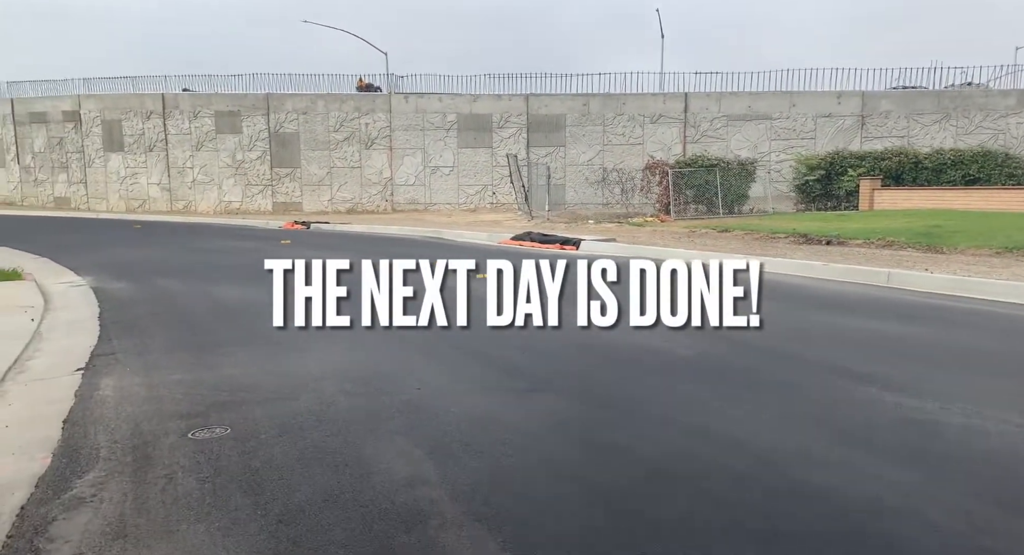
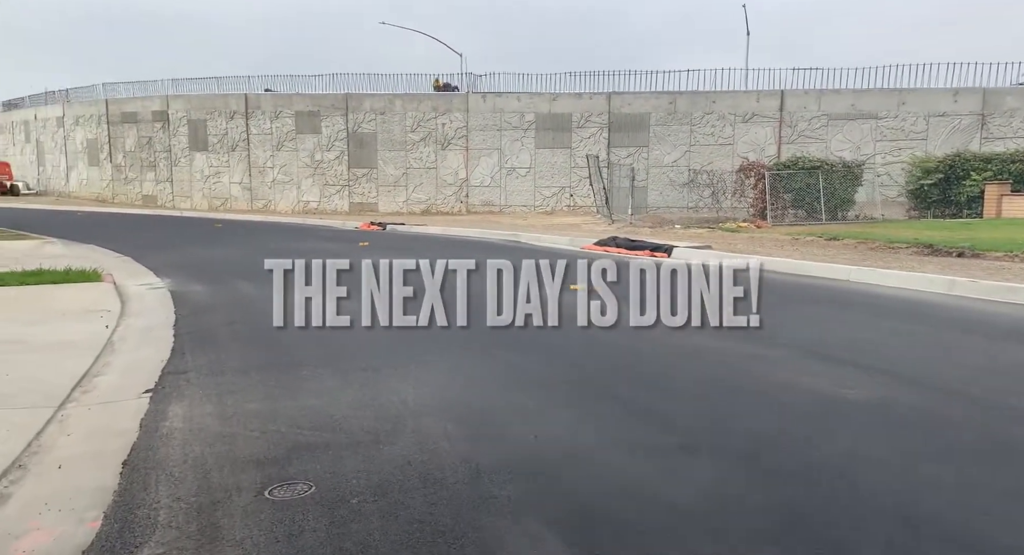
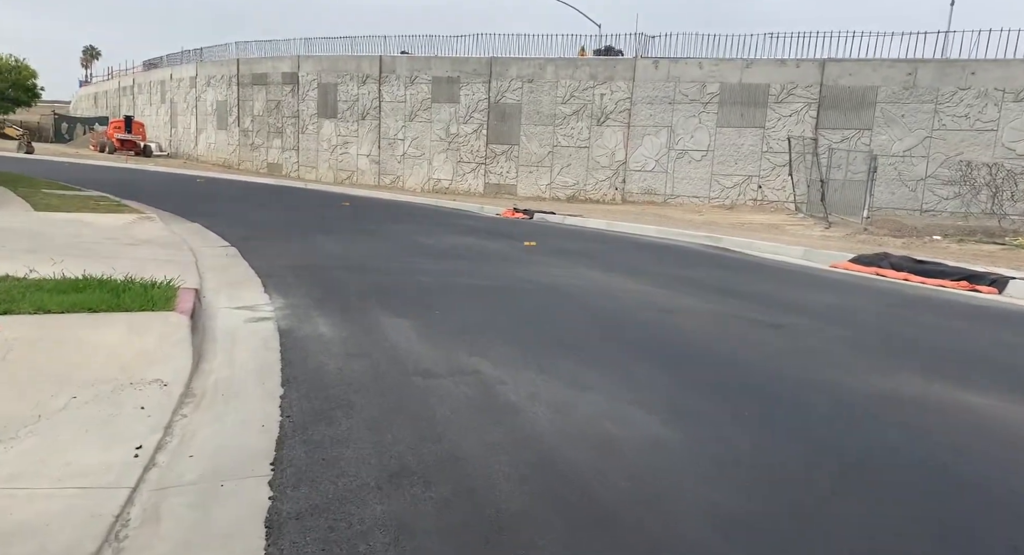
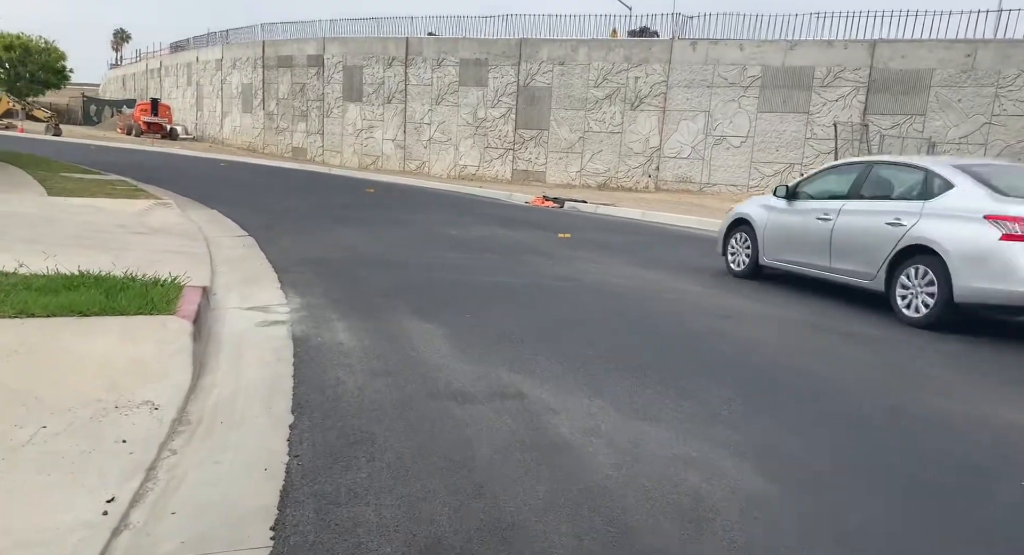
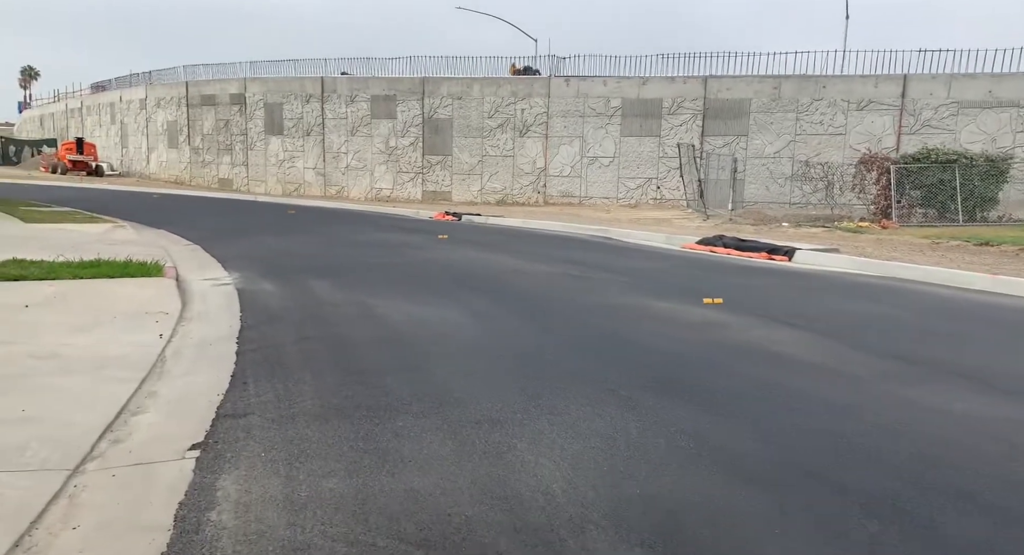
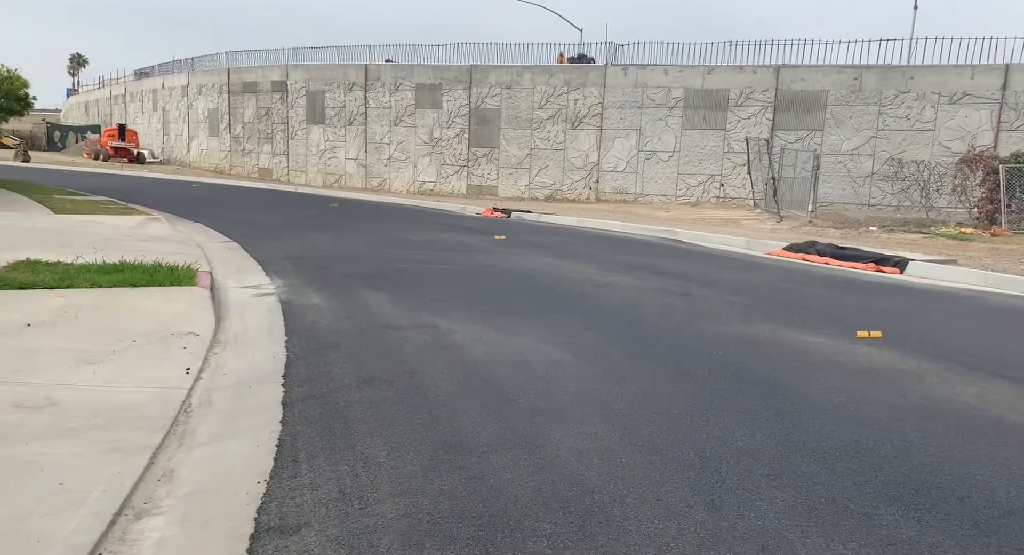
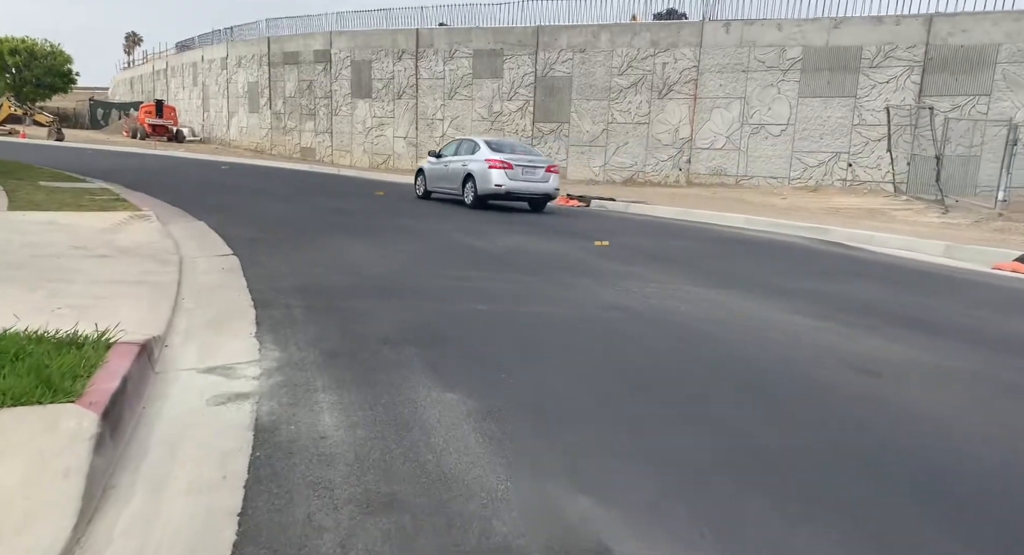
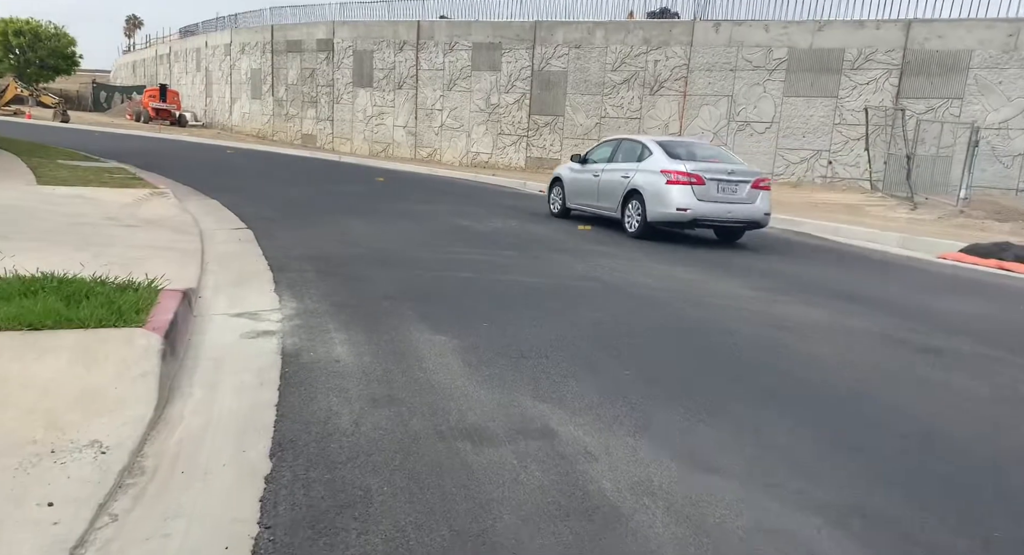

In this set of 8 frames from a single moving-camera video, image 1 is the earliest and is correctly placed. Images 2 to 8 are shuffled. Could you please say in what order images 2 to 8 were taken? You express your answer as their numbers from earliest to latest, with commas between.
2, 5, 6, 3, 4, 8, 7
